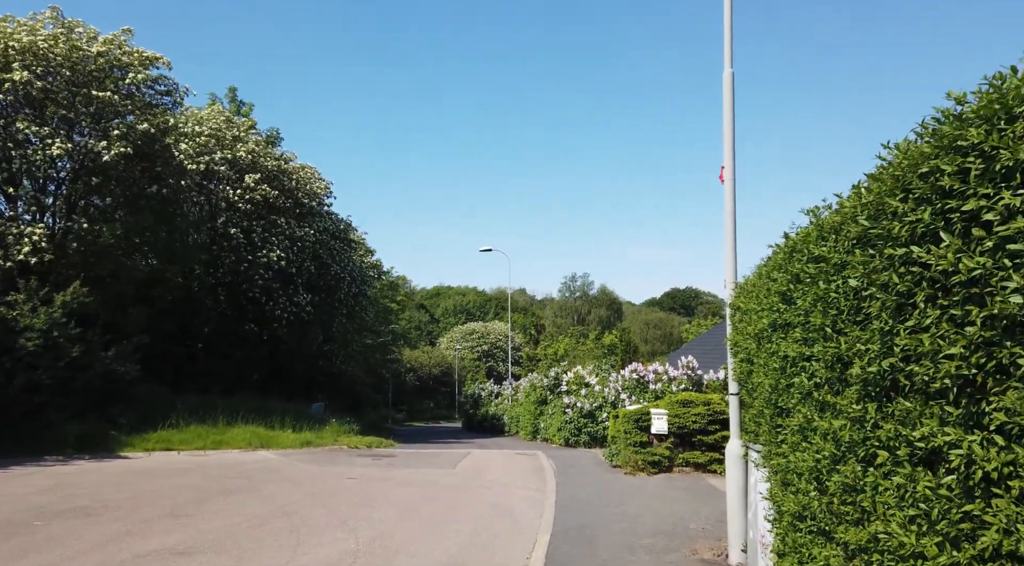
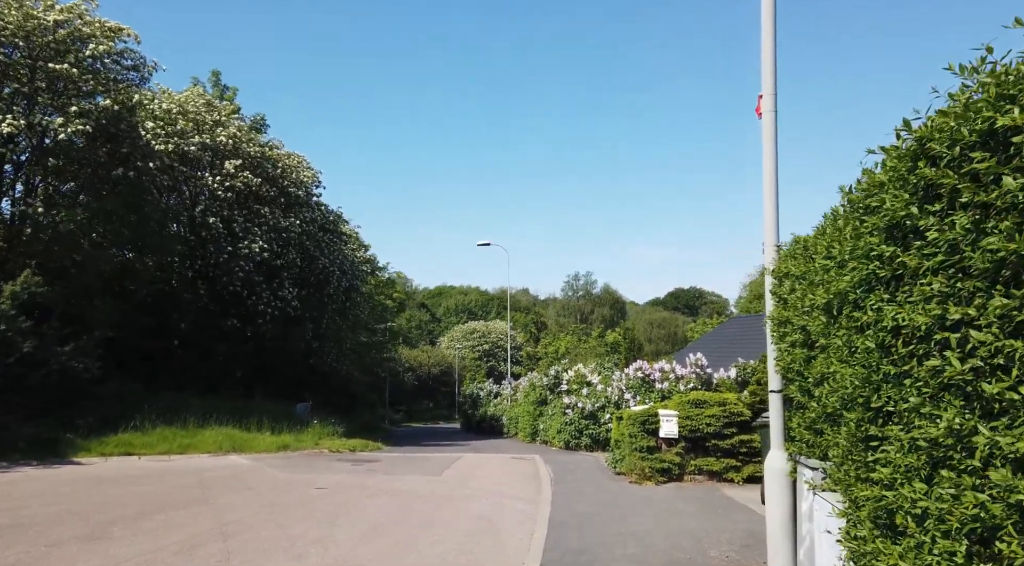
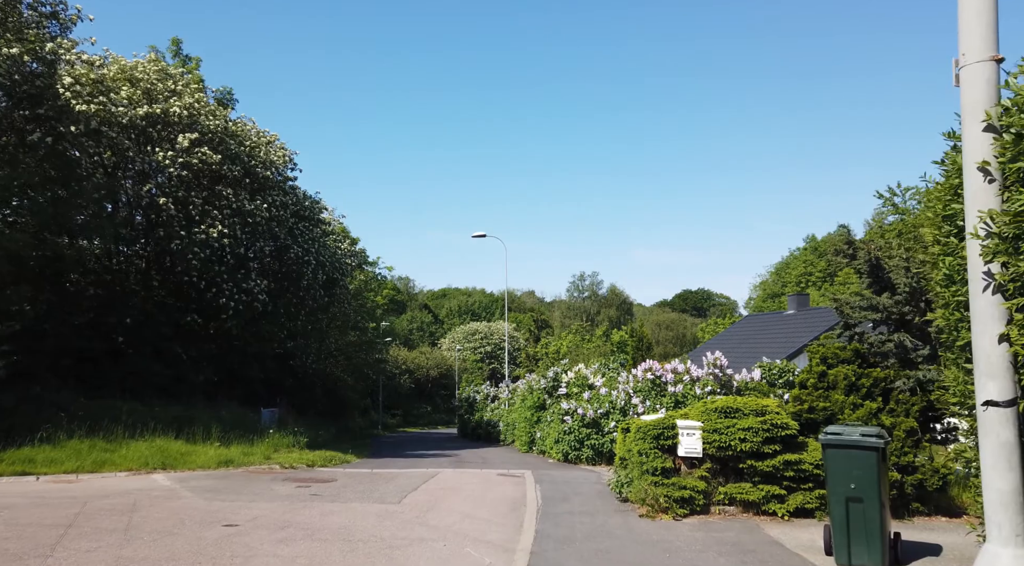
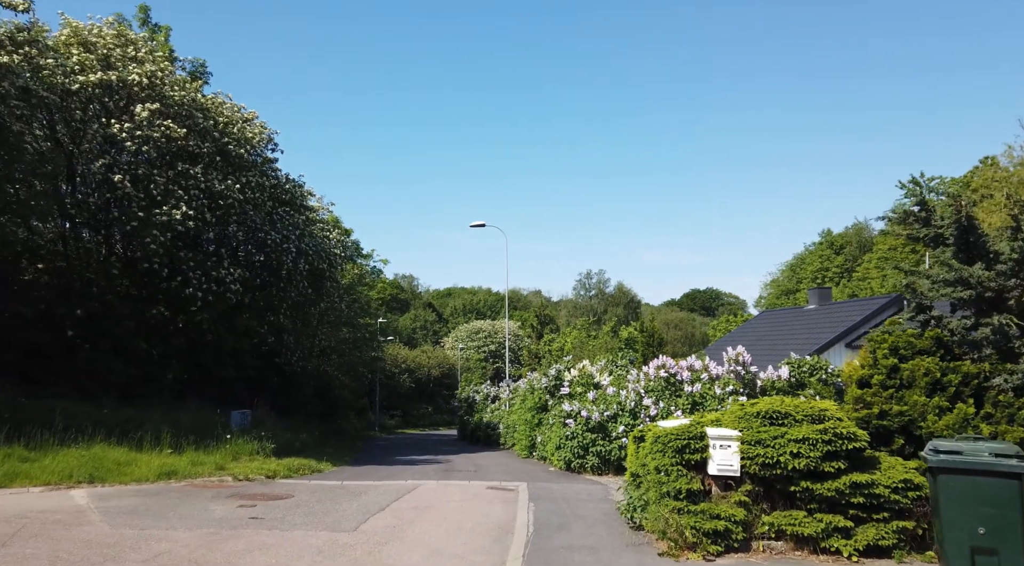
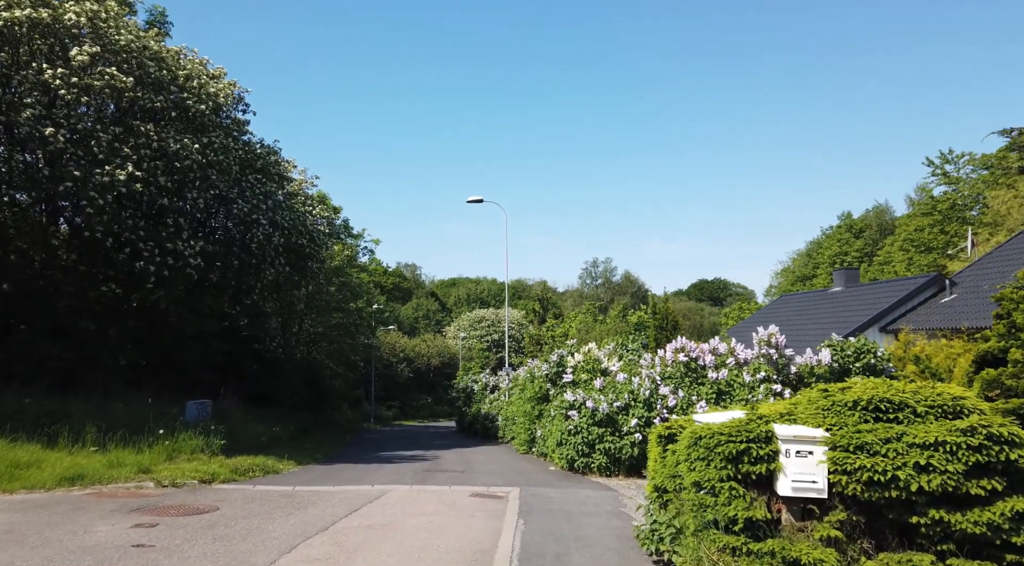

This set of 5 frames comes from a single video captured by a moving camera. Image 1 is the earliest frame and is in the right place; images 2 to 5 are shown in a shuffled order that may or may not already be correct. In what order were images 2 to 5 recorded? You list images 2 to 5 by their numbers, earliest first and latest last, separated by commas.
2, 3, 4, 5
